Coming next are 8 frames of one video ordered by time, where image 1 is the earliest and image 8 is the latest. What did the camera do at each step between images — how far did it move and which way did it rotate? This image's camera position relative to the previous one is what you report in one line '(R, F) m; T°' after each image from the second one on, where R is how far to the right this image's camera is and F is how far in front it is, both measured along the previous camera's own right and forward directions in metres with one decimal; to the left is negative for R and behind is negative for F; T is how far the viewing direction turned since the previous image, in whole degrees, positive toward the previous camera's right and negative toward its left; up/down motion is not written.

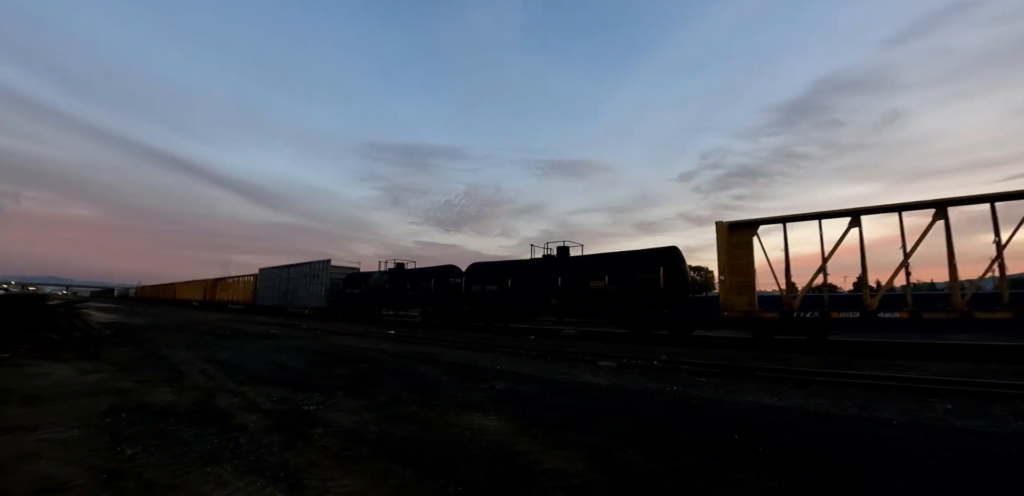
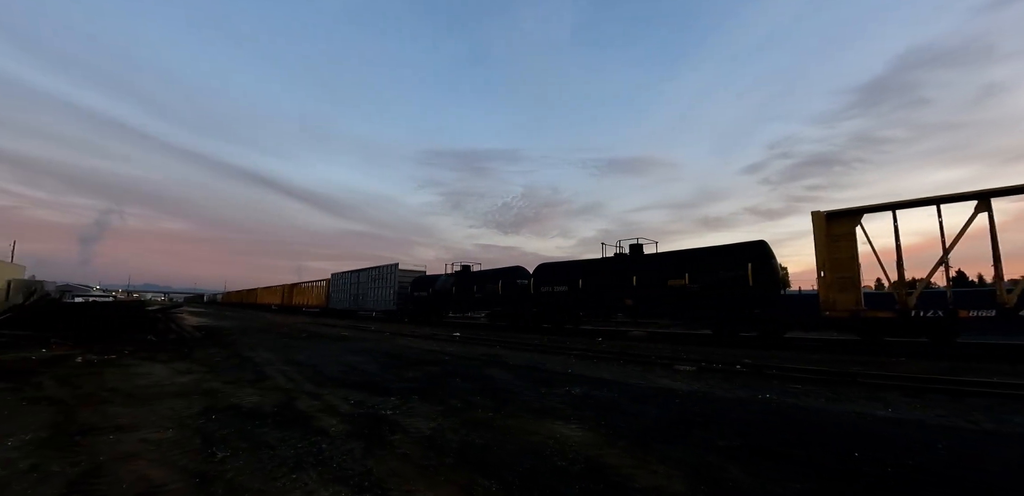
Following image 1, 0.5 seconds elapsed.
(-0.4, +0.5) m; -7°
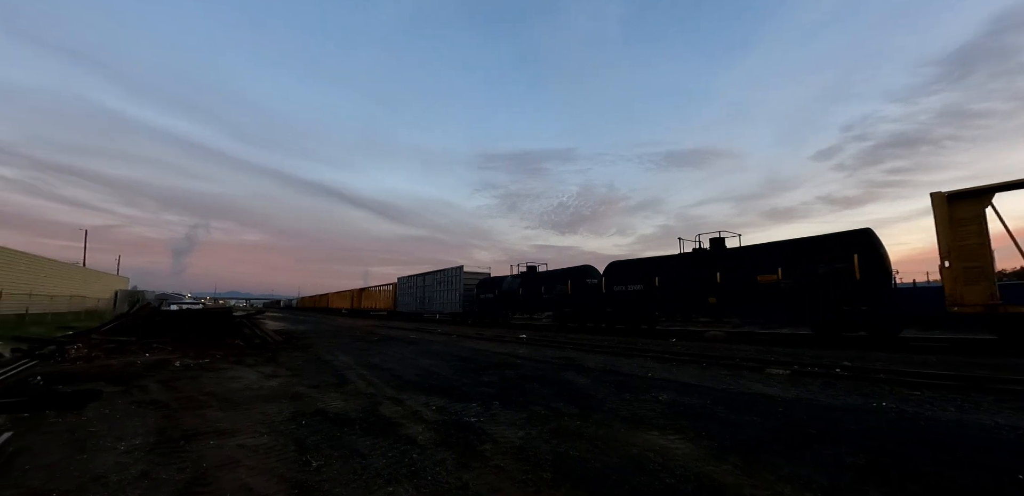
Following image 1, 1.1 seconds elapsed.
(-0.5, +0.5) m; -7°
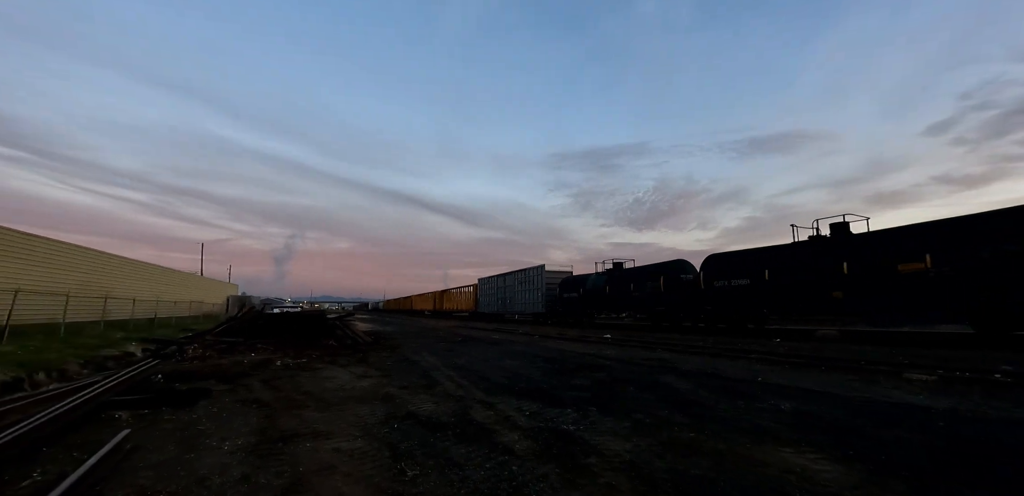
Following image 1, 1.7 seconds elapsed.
(-0.3, +0.6) m; -9°
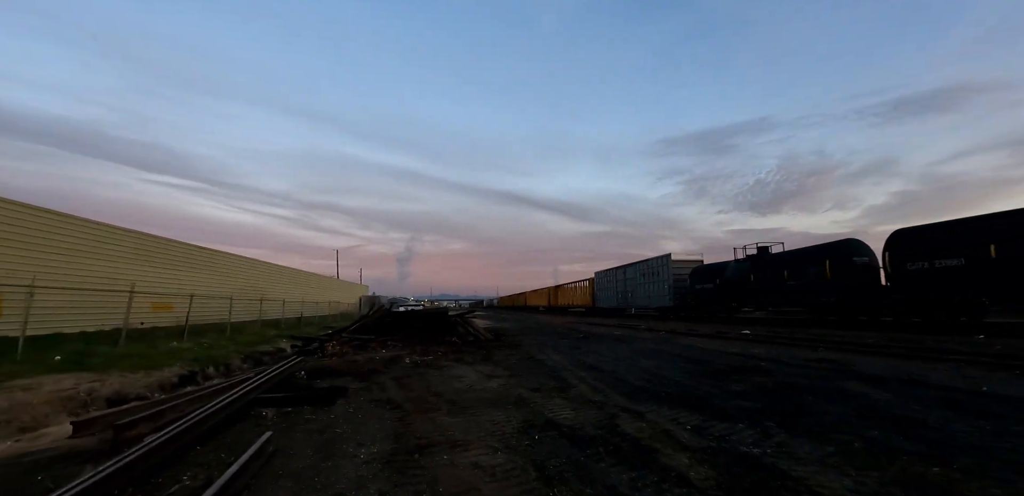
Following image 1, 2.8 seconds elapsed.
(-0.5, +0.9) m; -14°
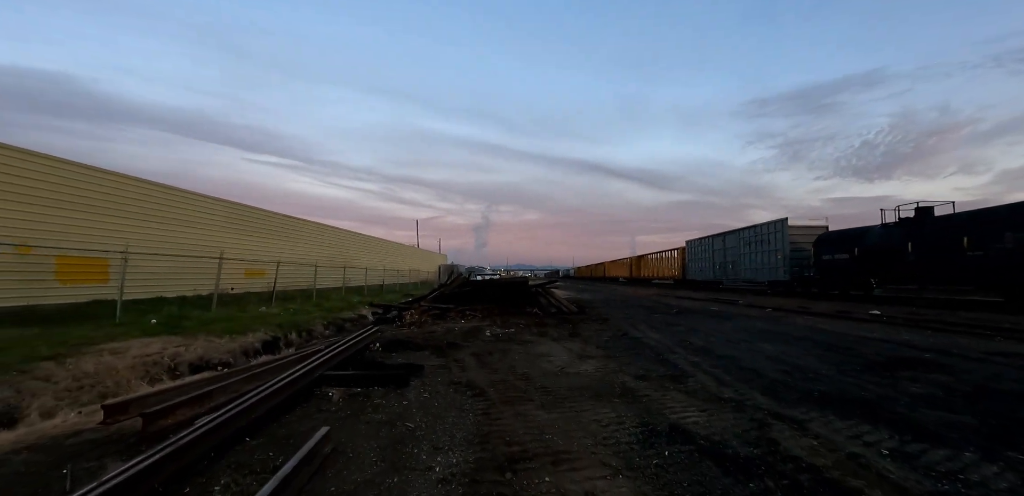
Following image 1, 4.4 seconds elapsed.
(-0.4, +1.3) m; -10°
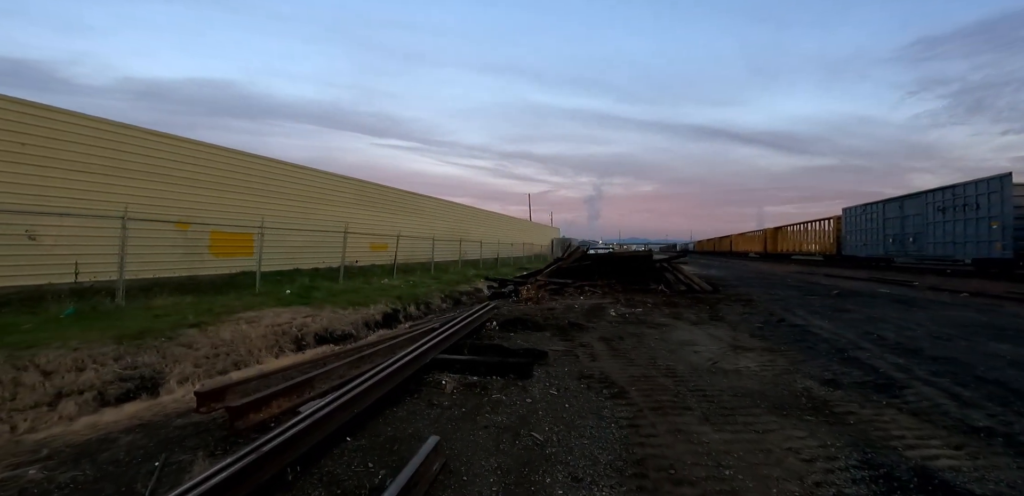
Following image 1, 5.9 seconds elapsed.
(-0.3, +1.0) m; -14°
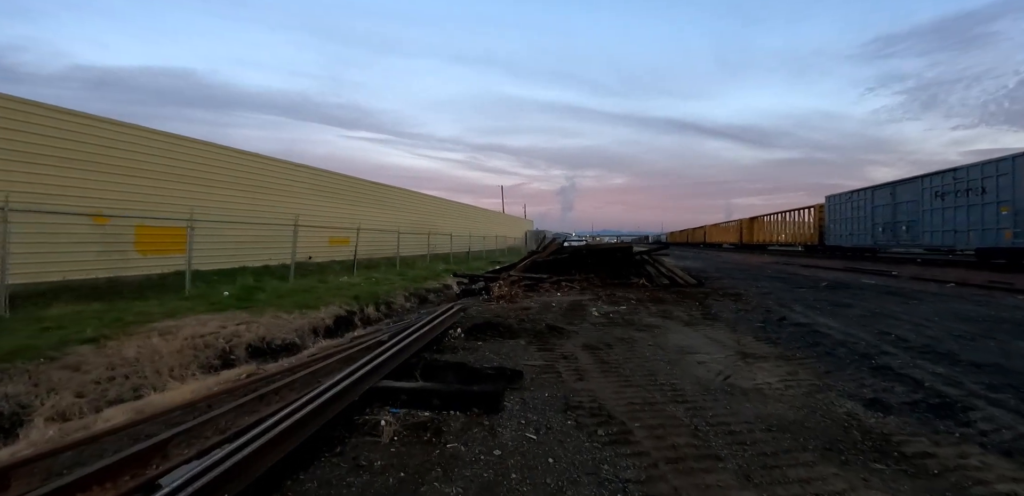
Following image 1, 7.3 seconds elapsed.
(+0.1, +1.1) m; +3°
